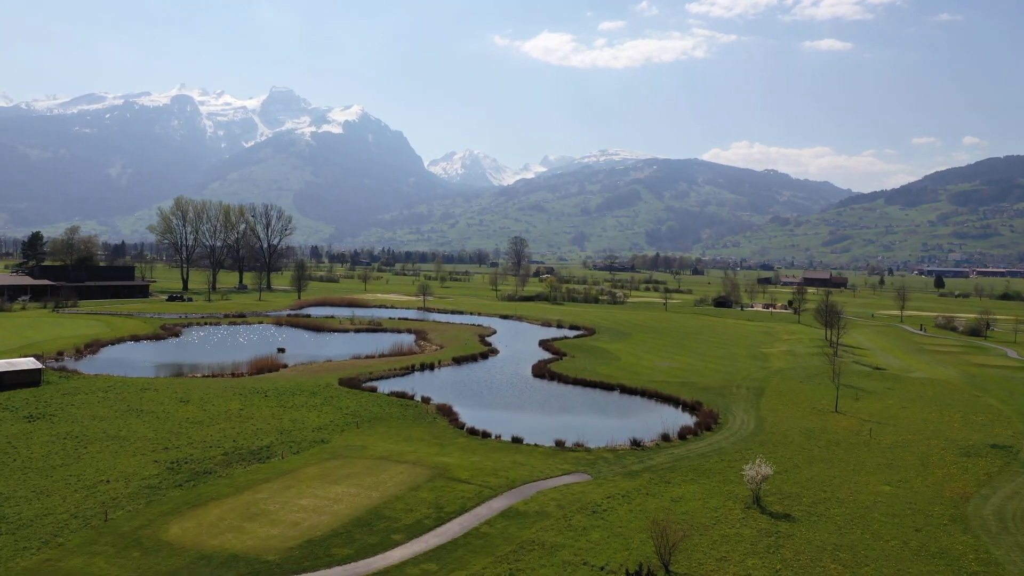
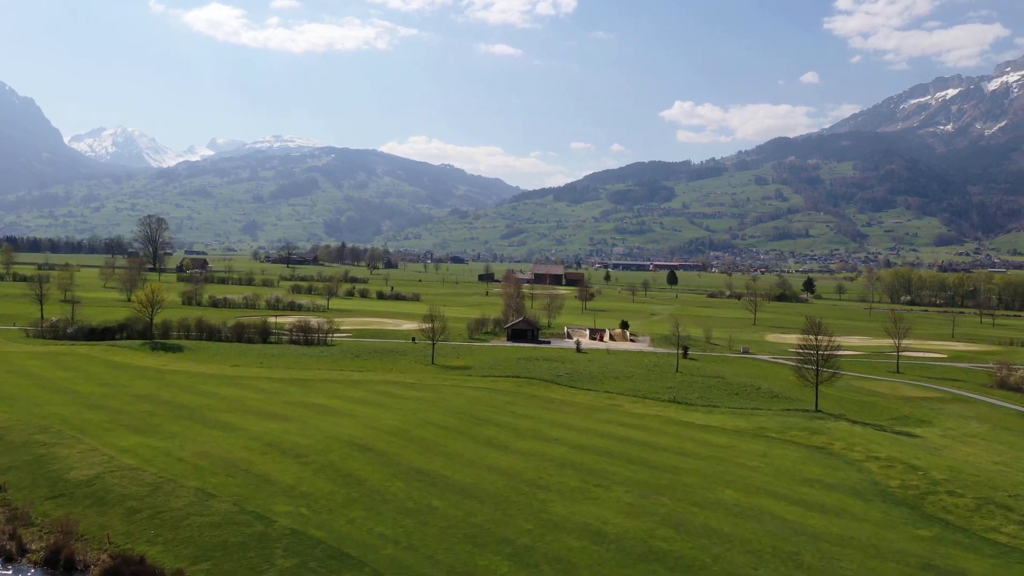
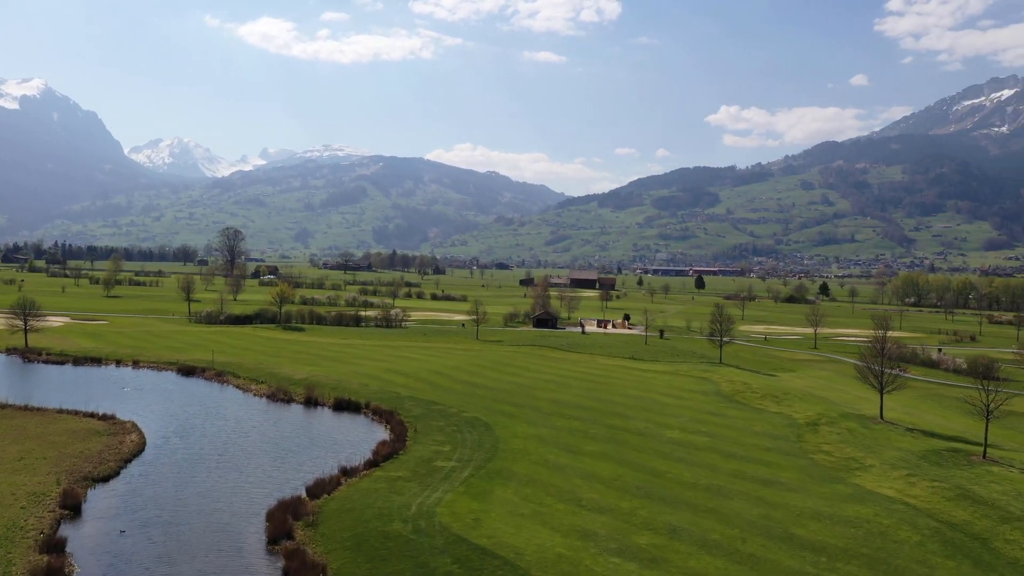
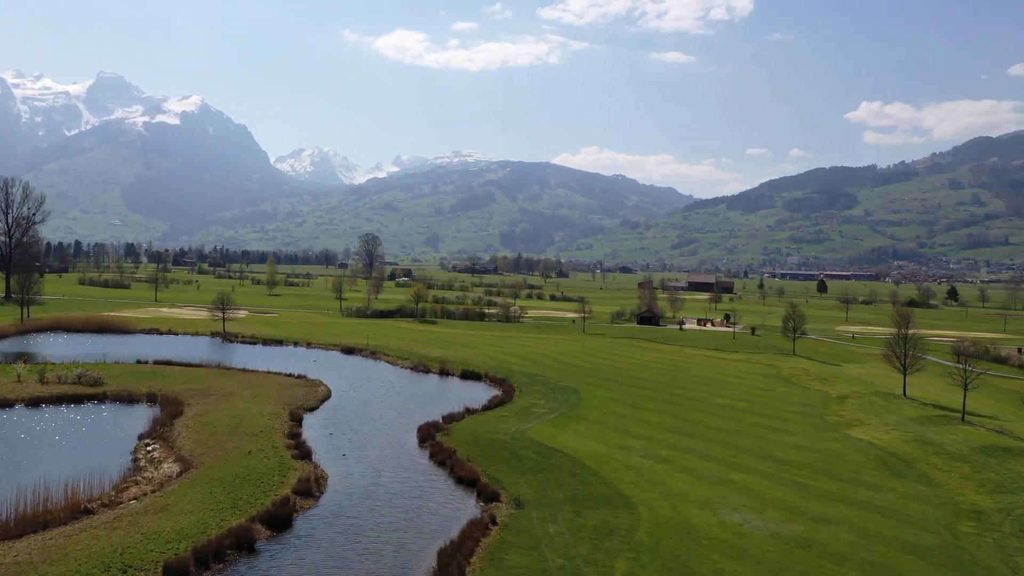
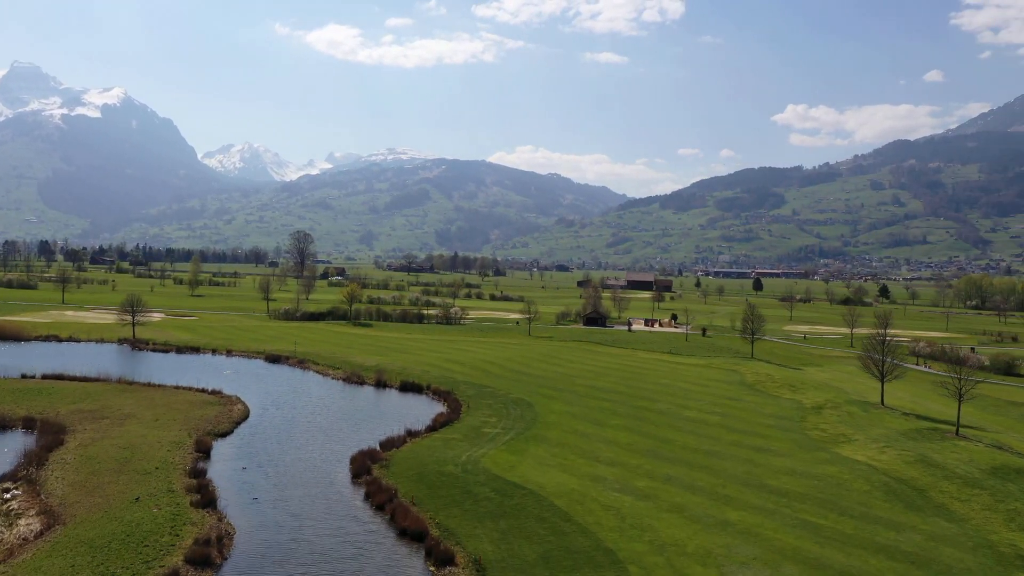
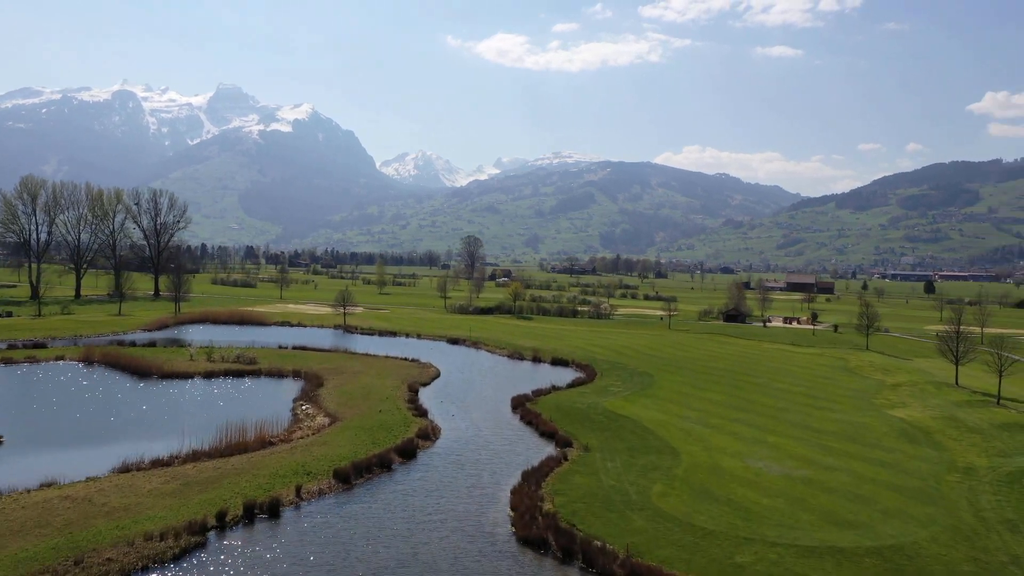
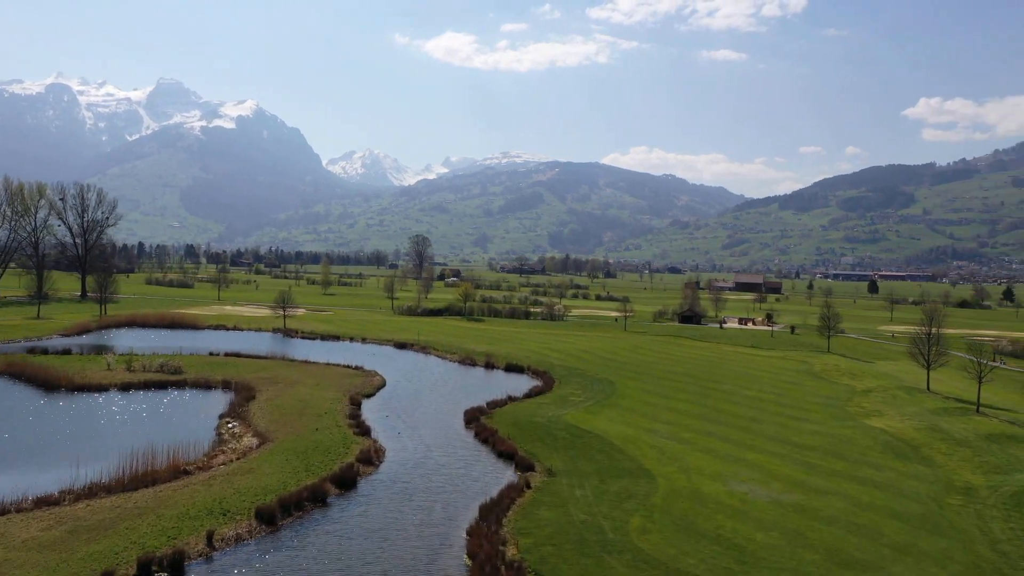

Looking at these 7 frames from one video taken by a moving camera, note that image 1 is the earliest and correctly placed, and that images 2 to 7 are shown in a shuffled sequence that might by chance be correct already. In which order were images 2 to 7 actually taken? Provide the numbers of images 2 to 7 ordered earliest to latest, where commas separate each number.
6, 7, 4, 5, 3, 2
